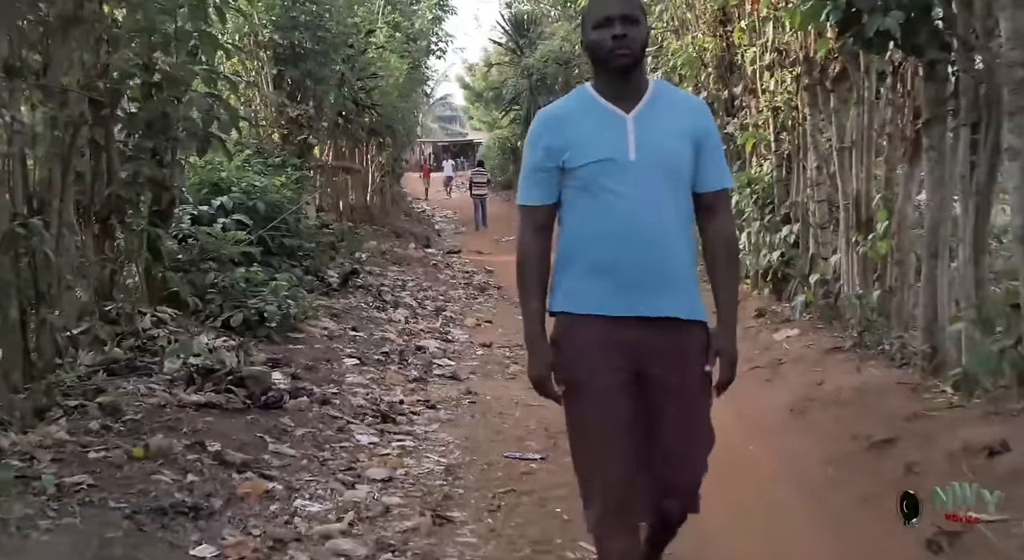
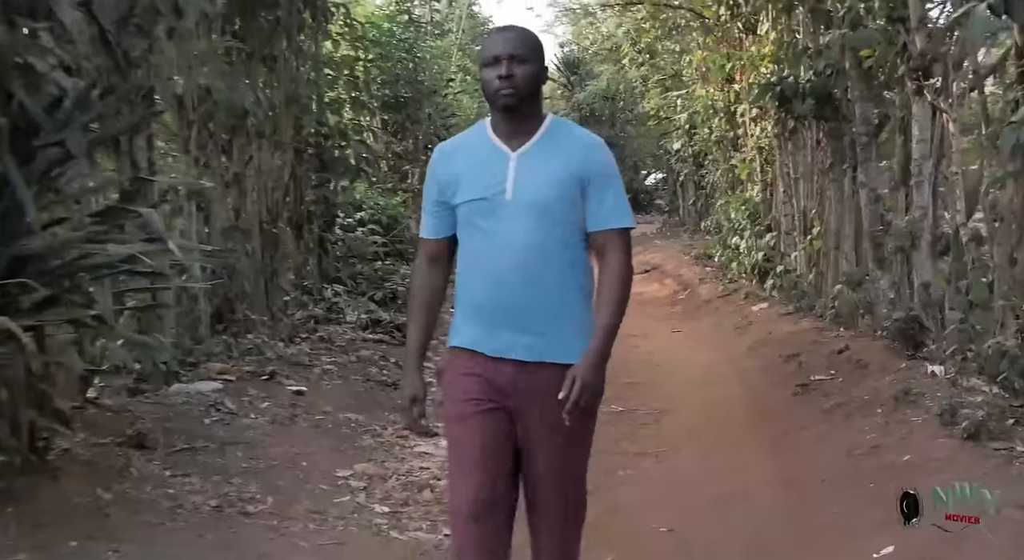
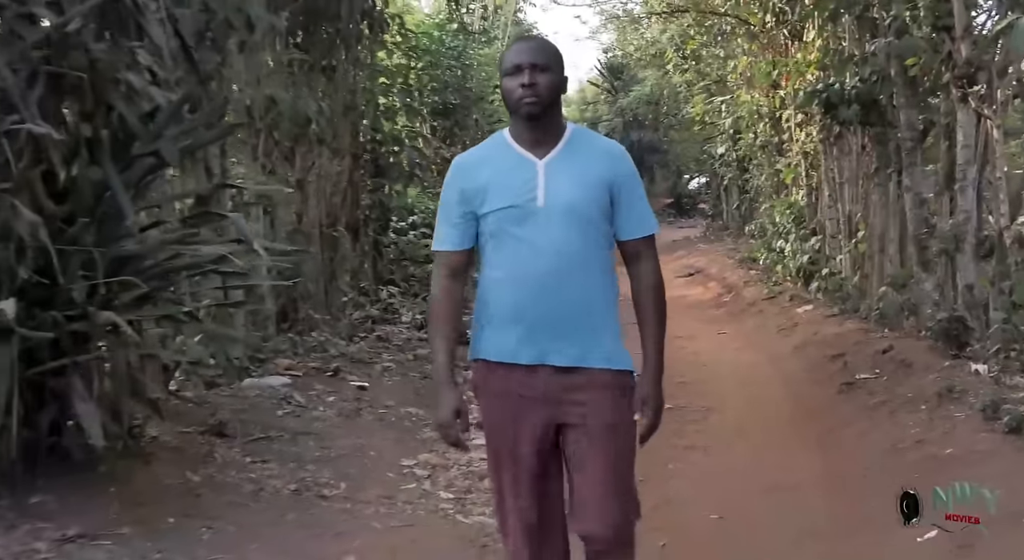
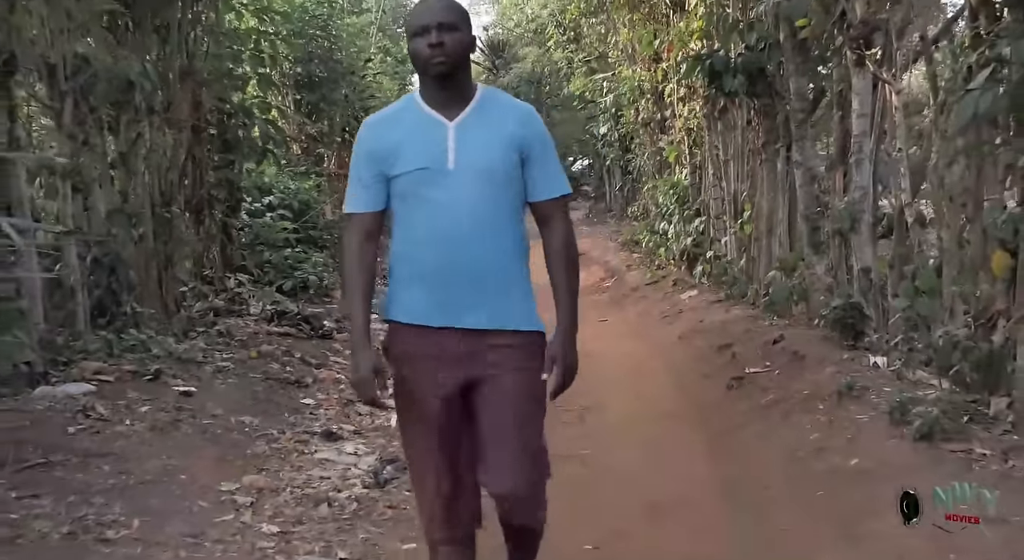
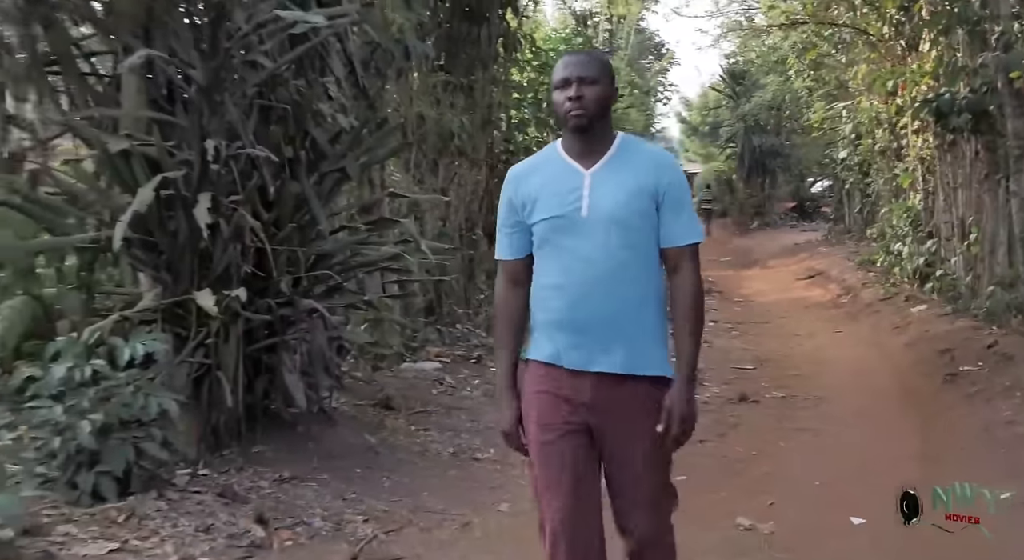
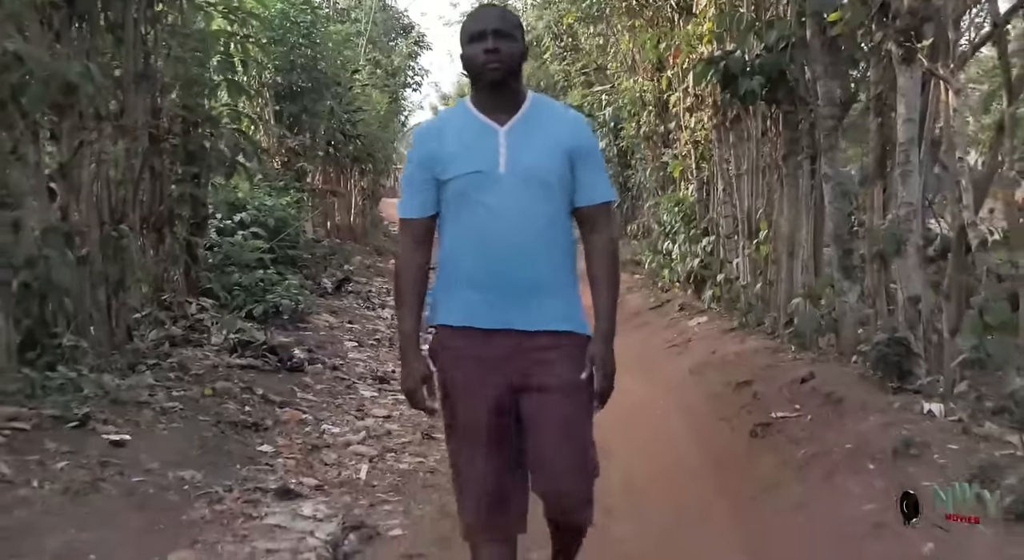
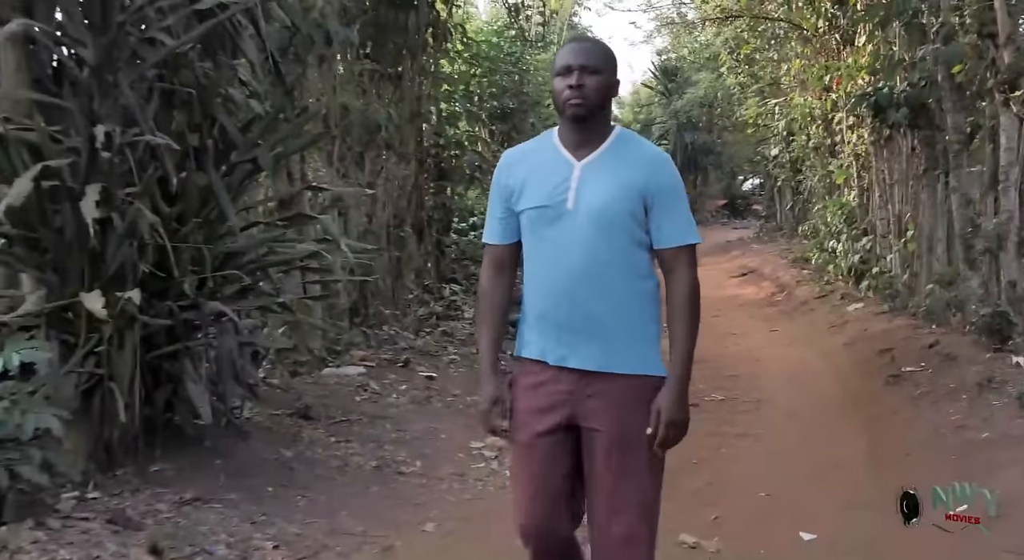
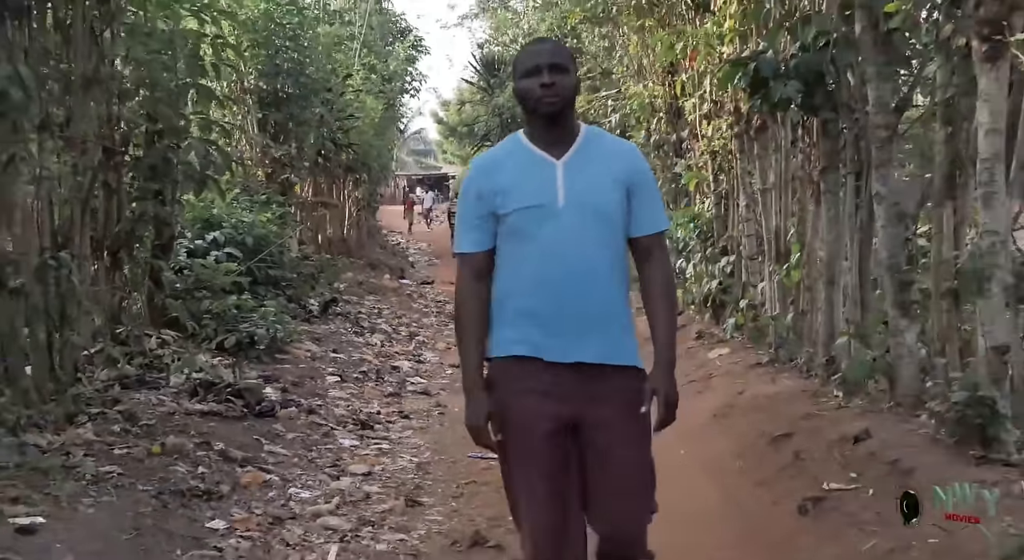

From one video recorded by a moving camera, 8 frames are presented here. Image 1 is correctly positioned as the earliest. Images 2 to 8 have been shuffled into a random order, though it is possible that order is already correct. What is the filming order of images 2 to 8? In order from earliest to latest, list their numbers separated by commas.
8, 6, 4, 2, 3, 7, 5
